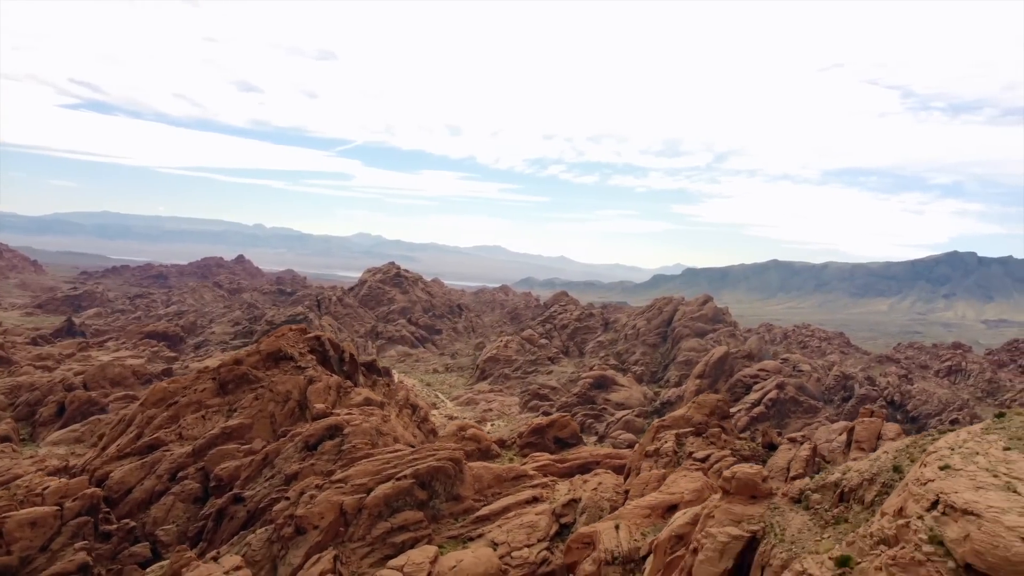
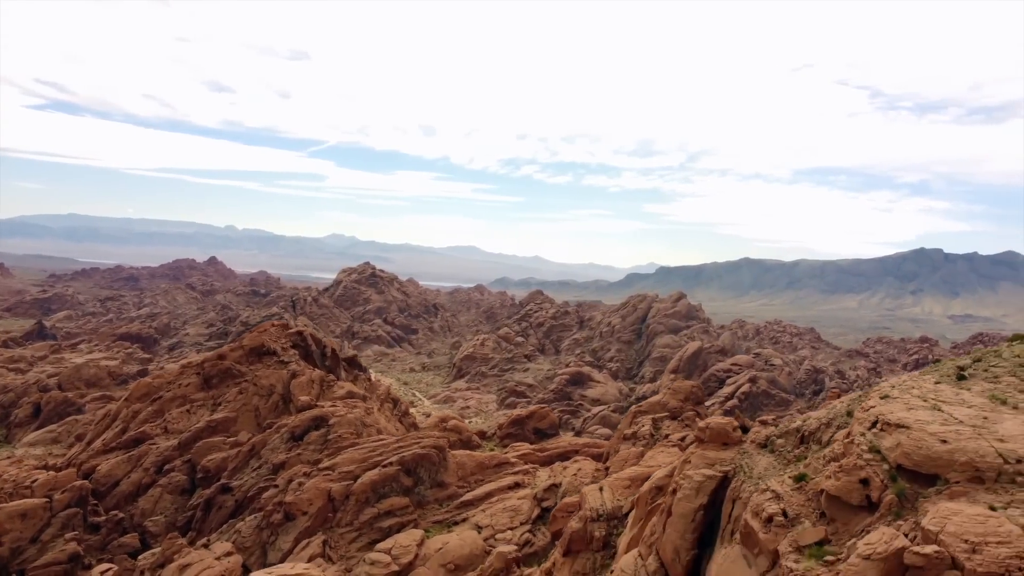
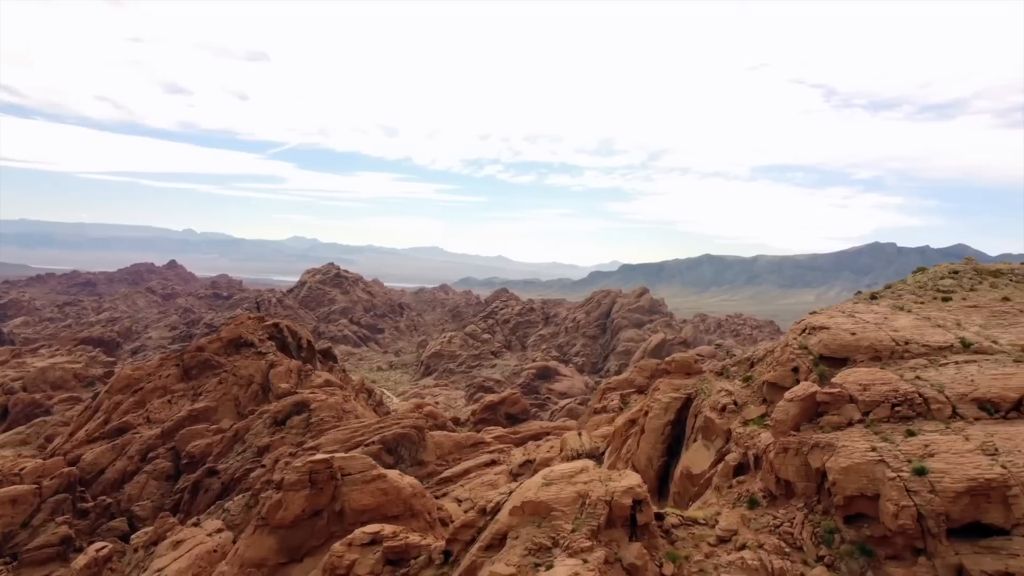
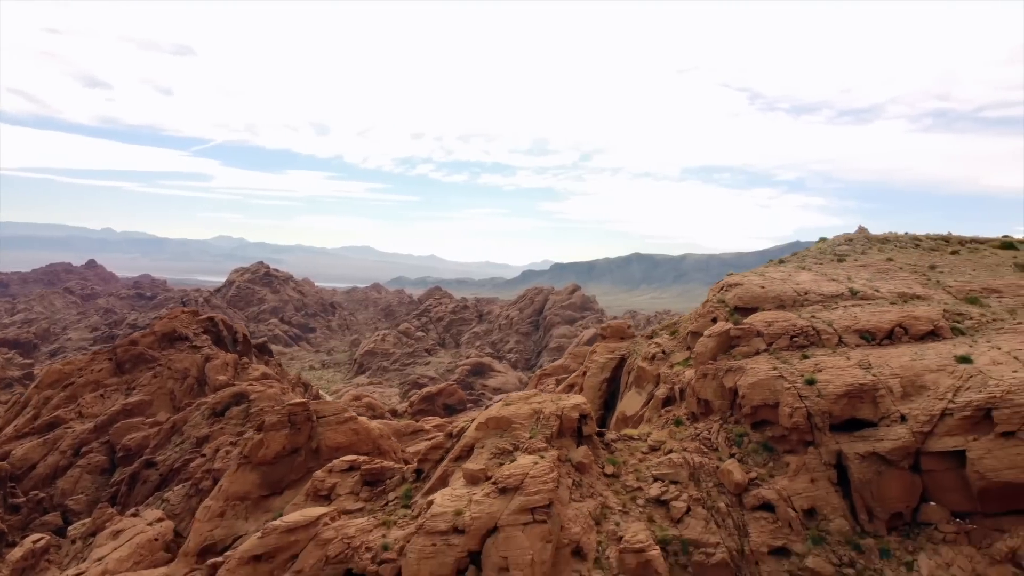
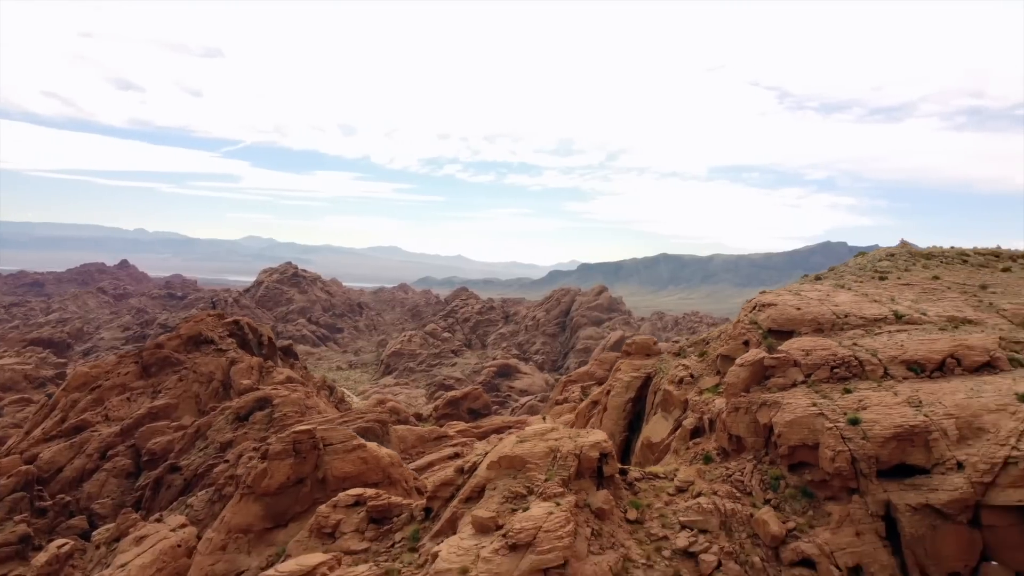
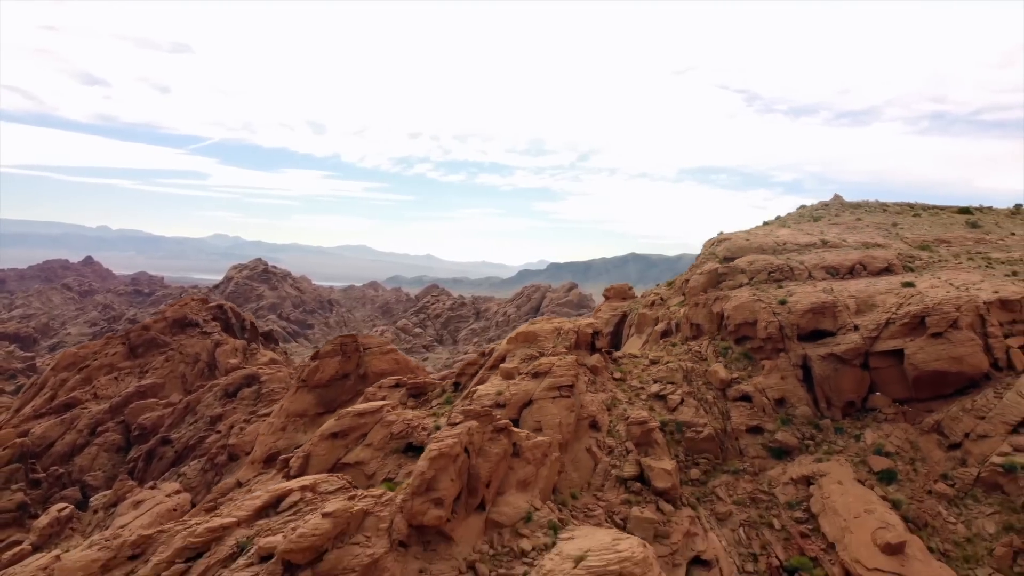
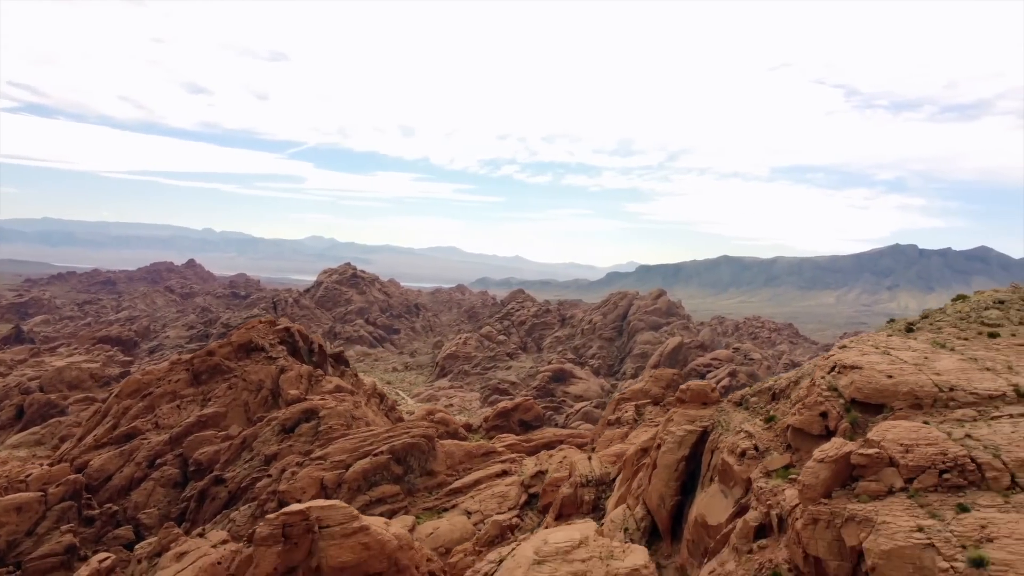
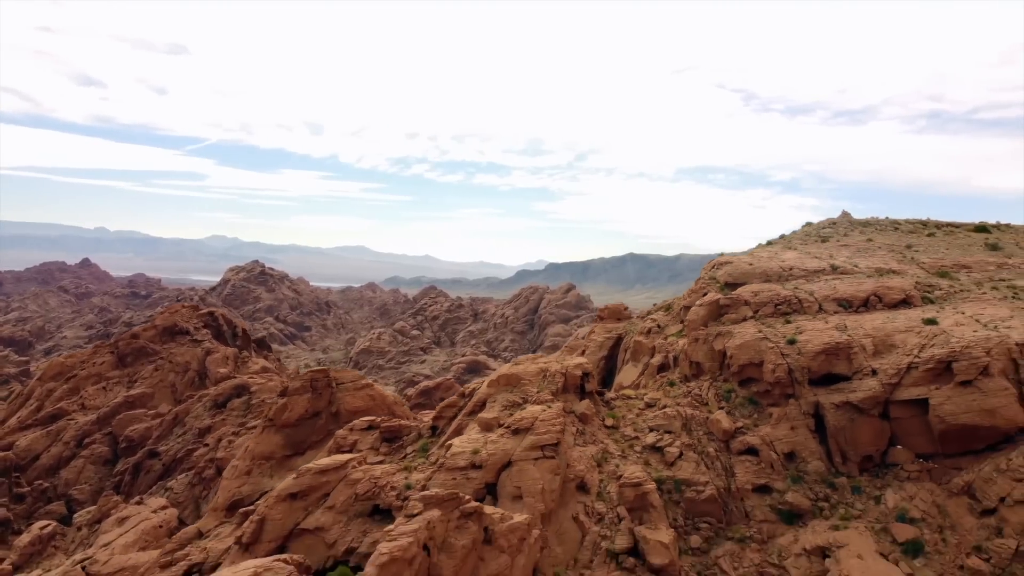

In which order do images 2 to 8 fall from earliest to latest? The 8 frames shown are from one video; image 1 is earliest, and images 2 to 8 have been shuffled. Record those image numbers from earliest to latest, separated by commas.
2, 7, 3, 5, 4, 8, 6
